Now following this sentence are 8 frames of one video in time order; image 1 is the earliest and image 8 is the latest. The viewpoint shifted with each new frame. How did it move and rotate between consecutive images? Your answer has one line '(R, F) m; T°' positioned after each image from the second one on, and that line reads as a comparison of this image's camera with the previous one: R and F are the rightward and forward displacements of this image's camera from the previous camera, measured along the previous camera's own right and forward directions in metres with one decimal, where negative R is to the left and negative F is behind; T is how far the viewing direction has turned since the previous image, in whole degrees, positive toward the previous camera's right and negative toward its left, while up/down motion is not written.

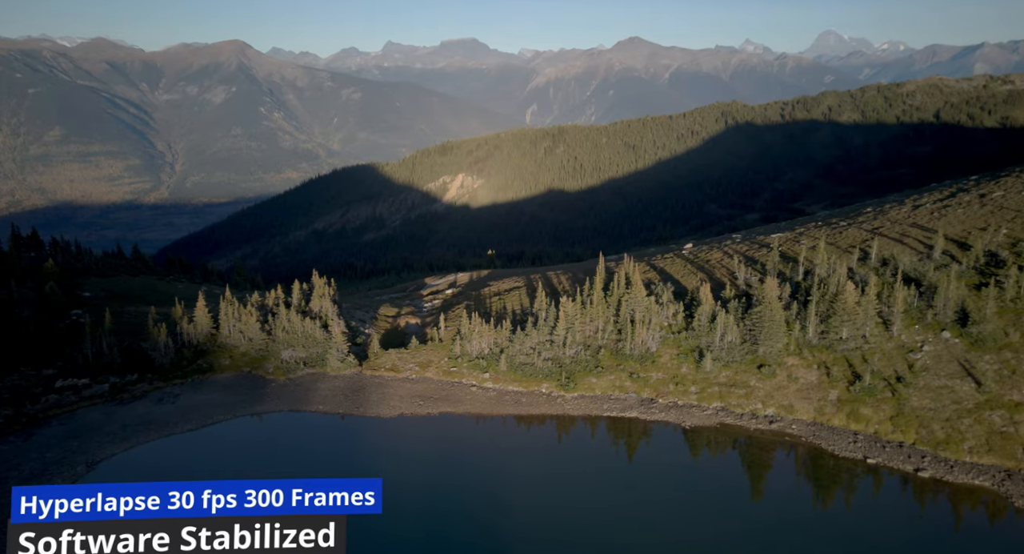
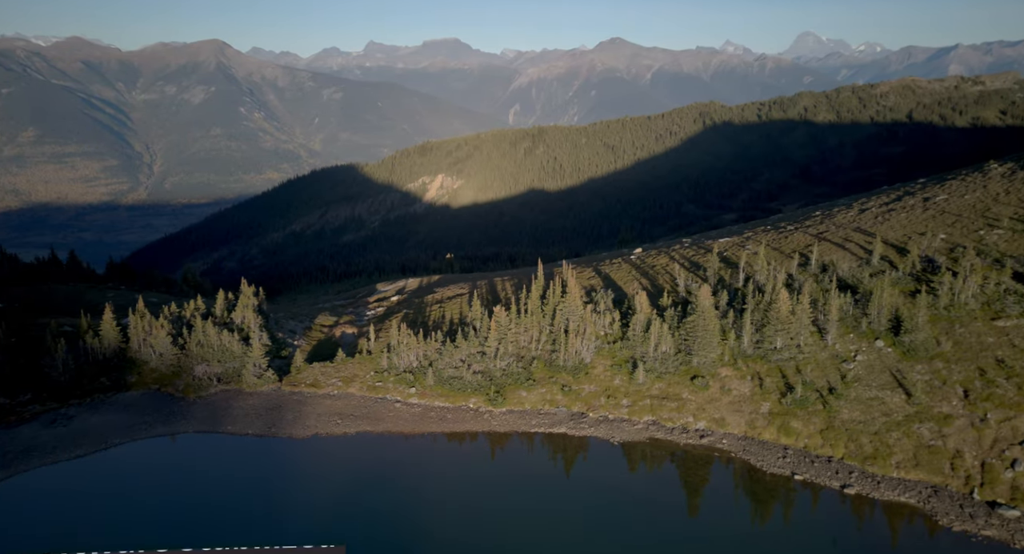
(+3.6, +2.3) m; +2°
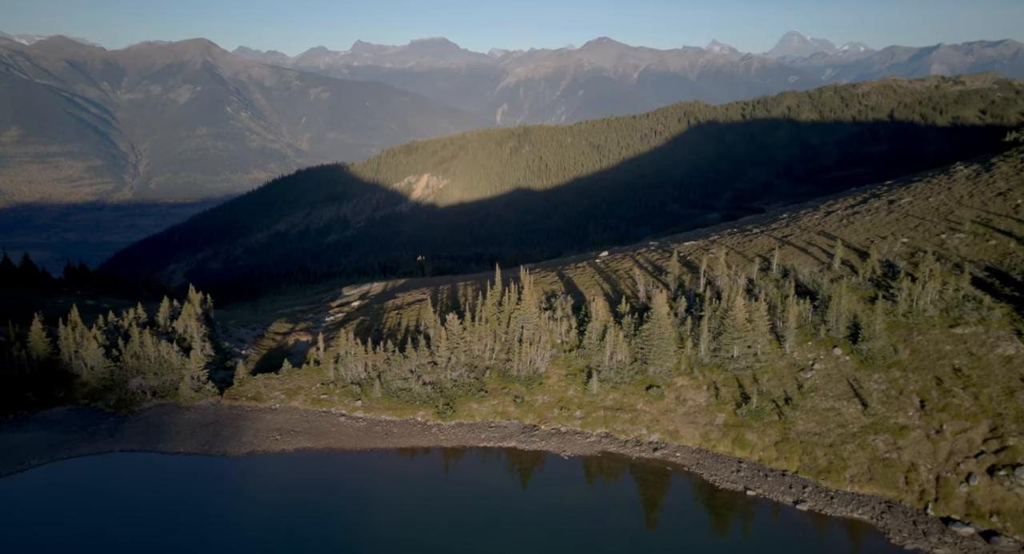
(+2.5, +2.1) m; +2°
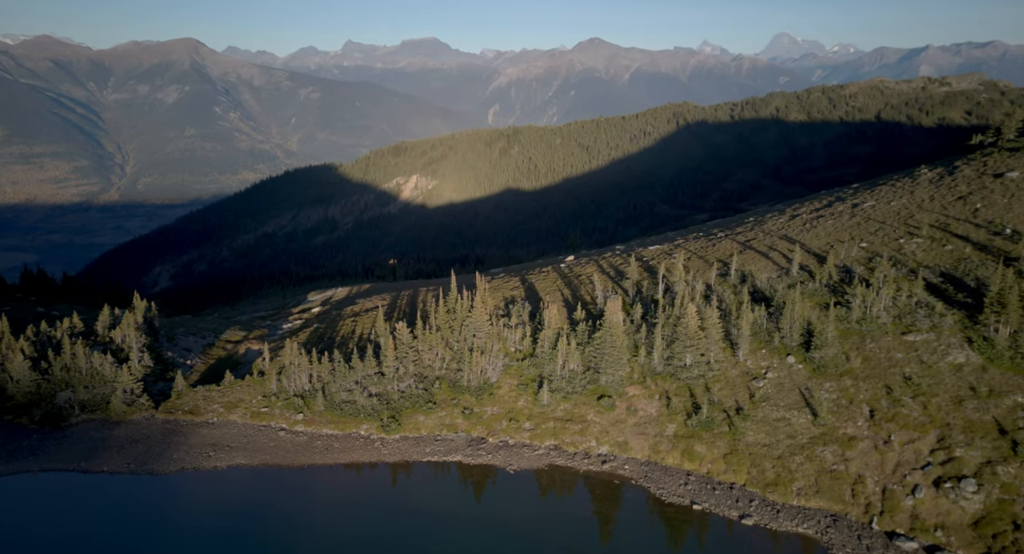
(+2.7, +1.5) m; +2°
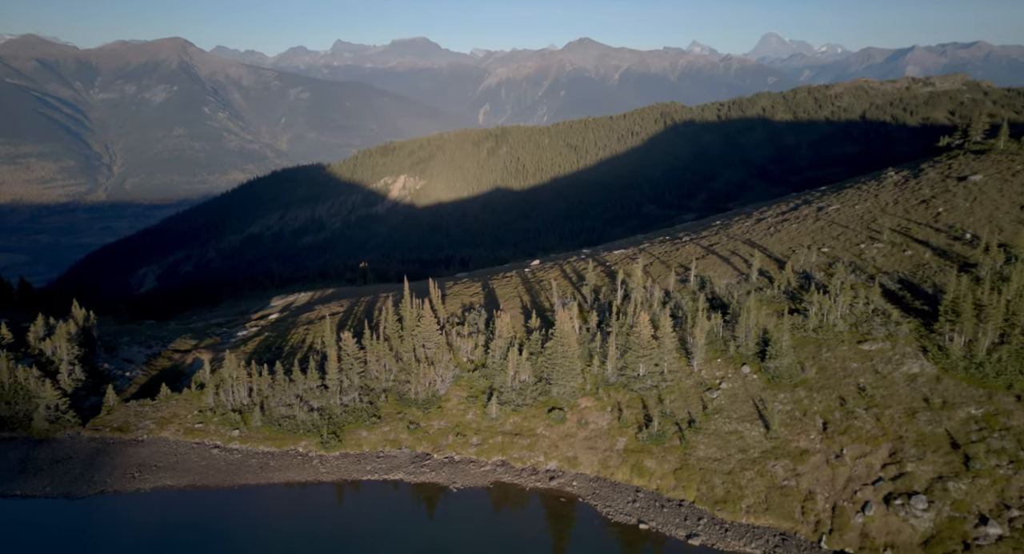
(+2.6, +2.1) m; +2°
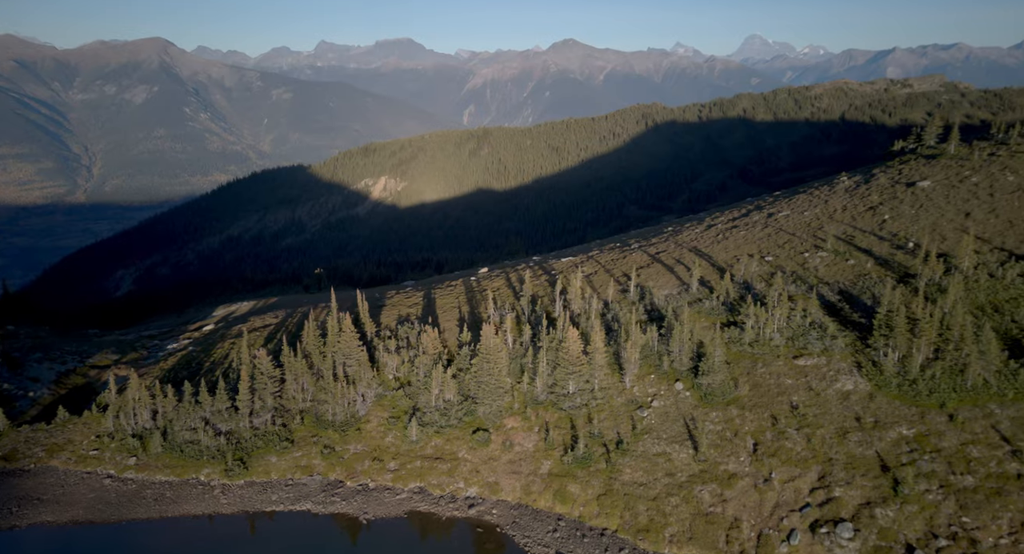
(+3.7, +3.0) m; +2°
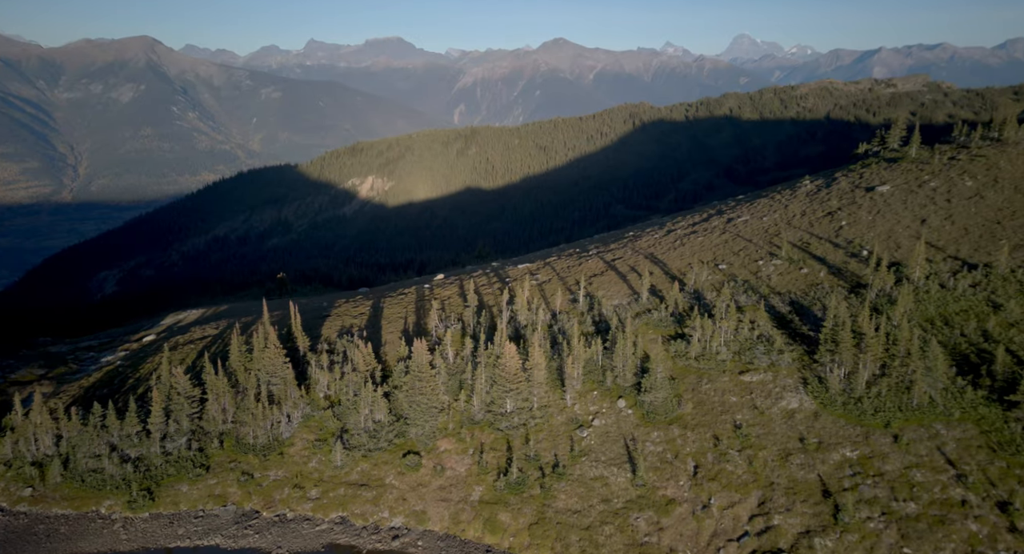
(+3.2, +3.0) m; +2°
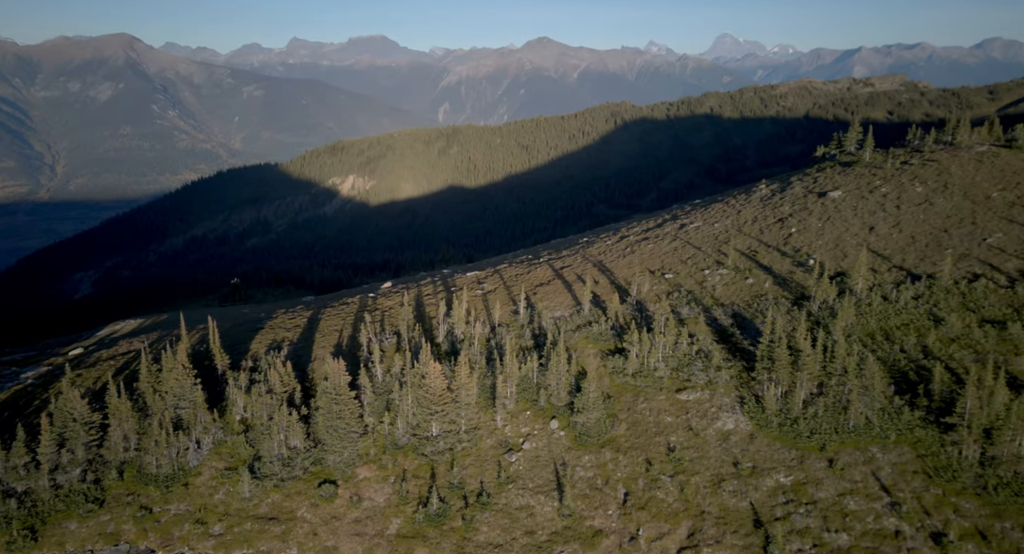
(+3.1, +3.0) m; +2°
